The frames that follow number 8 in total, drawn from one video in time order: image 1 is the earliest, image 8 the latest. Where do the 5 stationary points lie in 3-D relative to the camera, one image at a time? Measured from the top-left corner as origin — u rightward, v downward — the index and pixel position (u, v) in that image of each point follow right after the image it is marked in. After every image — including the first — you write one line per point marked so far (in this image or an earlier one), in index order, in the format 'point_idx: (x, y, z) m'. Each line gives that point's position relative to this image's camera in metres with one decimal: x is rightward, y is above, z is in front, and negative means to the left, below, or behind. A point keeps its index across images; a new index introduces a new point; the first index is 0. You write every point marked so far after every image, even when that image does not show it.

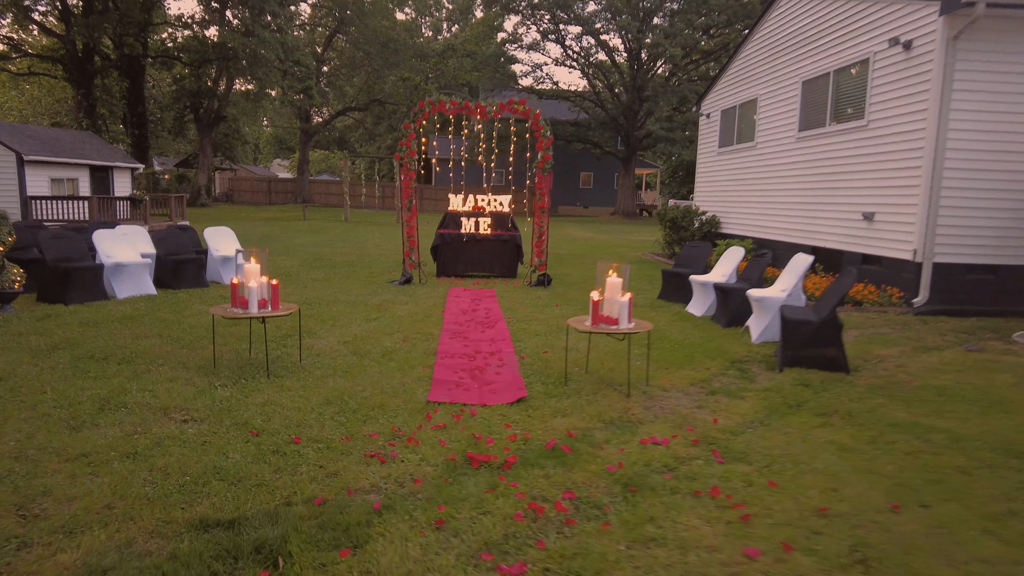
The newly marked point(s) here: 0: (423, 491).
0: (-0.4, -0.9, +2.7) m
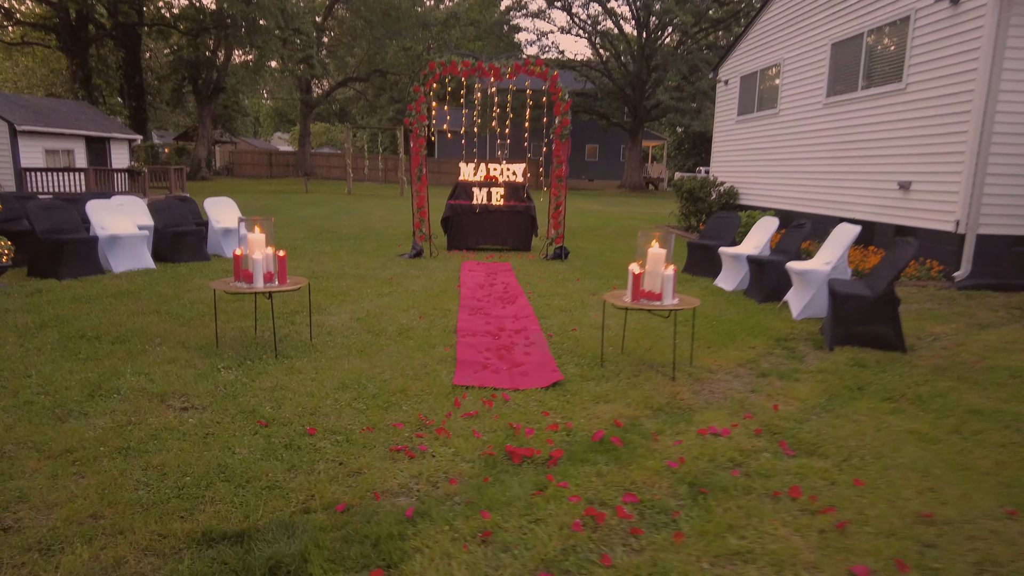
0: (-0.2, -0.8, +2.4) m
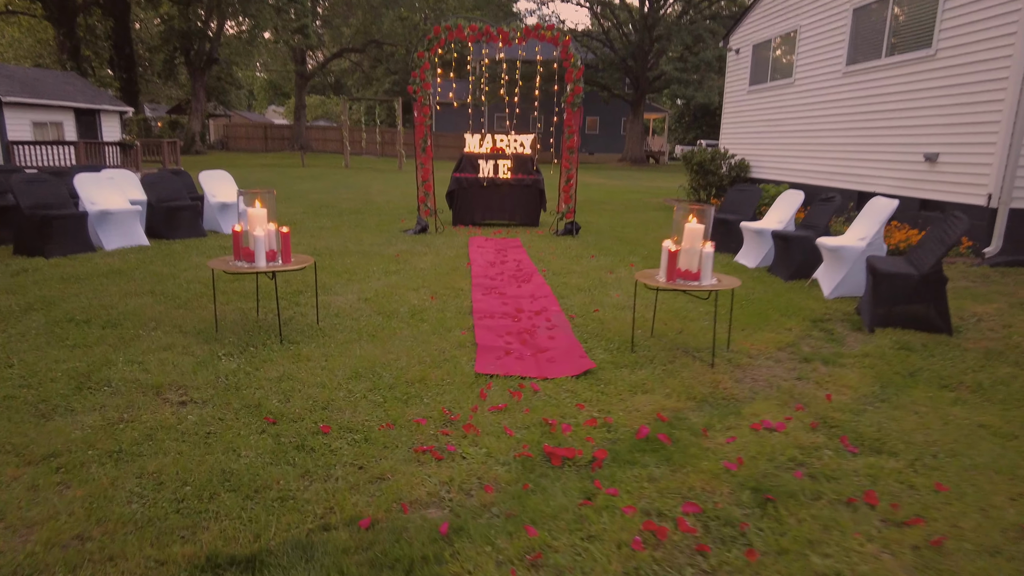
0: (0.0, -0.7, +2.1) m
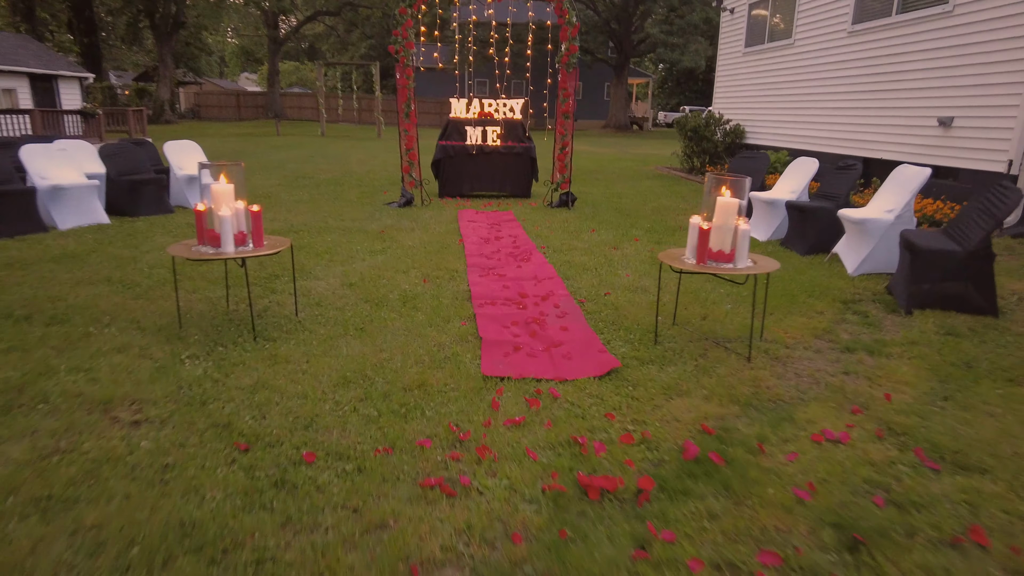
0: (+0.1, -0.7, +1.7) m
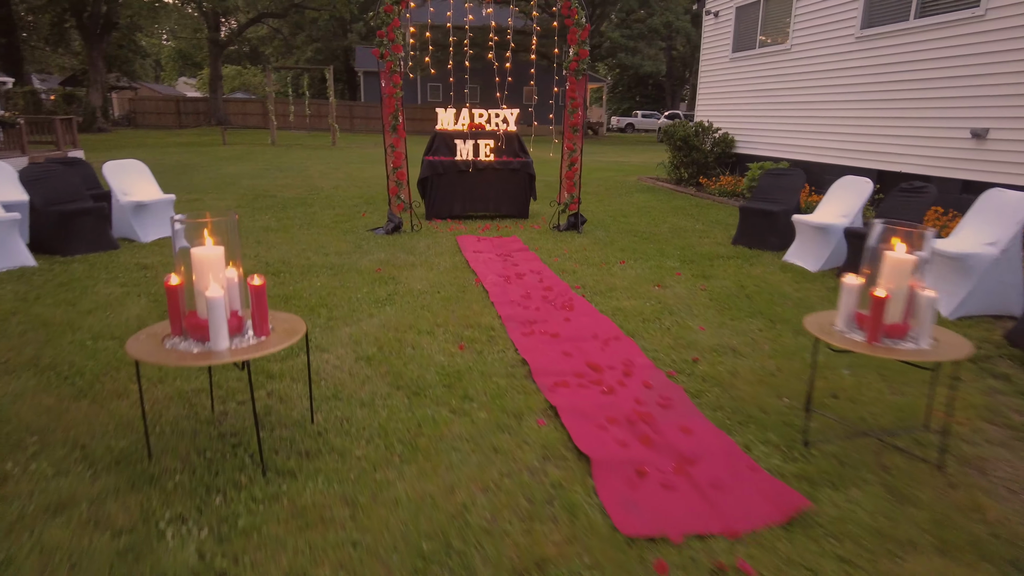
0: (+0.6, -1.0, +0.8) m
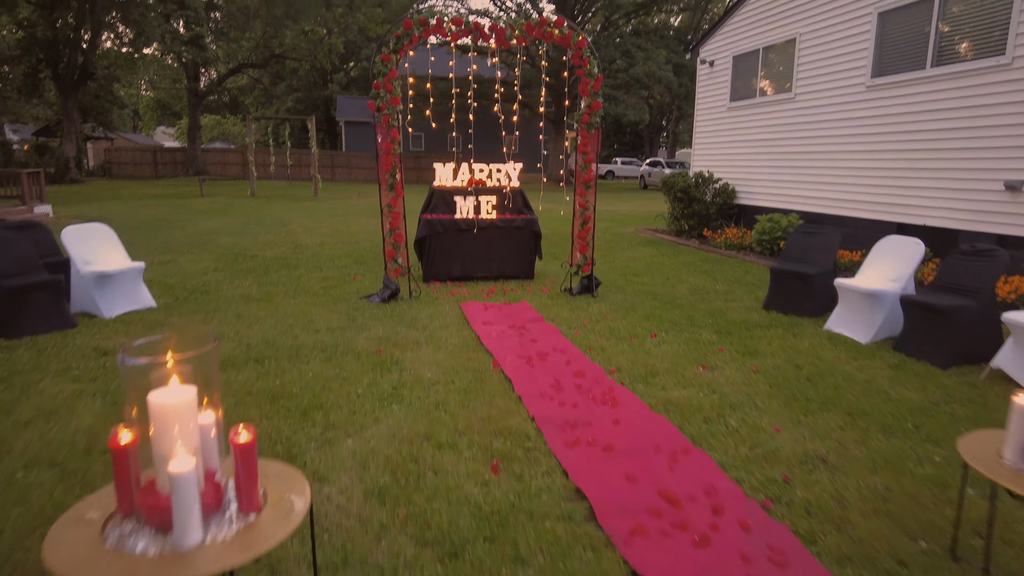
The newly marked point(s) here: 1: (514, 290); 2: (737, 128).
0: (+0.9, -1.3, +0.1) m
1: (0.0, 0.0, +6.7) m
2: (+4.0, +2.8, +11.4) m
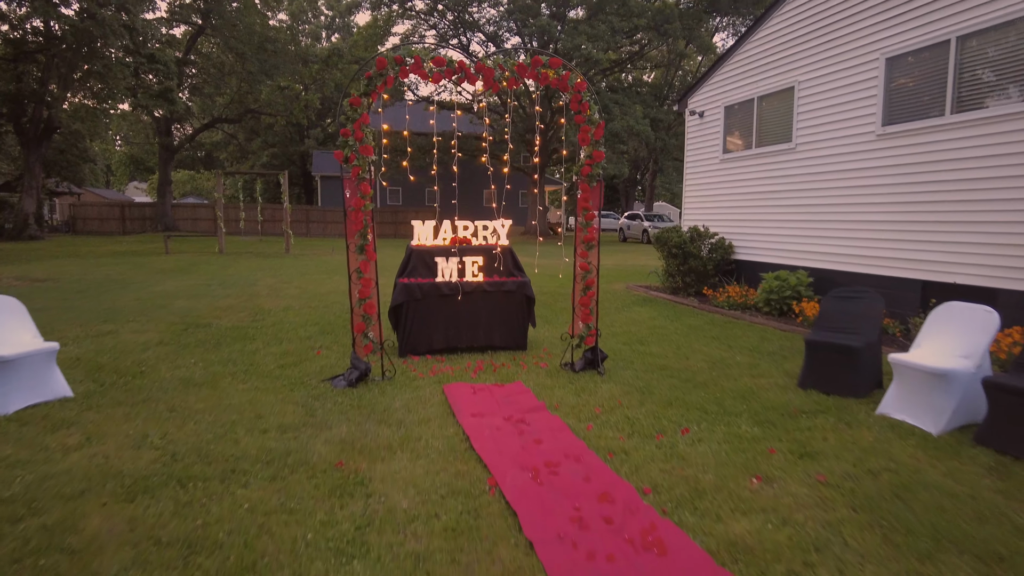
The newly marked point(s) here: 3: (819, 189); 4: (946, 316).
0: (+1.0, -1.4, -0.9) m
1: (-0.1, -0.7, +5.7) m
2: (+3.7, +1.8, +10.8) m
3: (+4.2, +1.3, +8.8) m
4: (+3.0, -0.2, +4.4) m
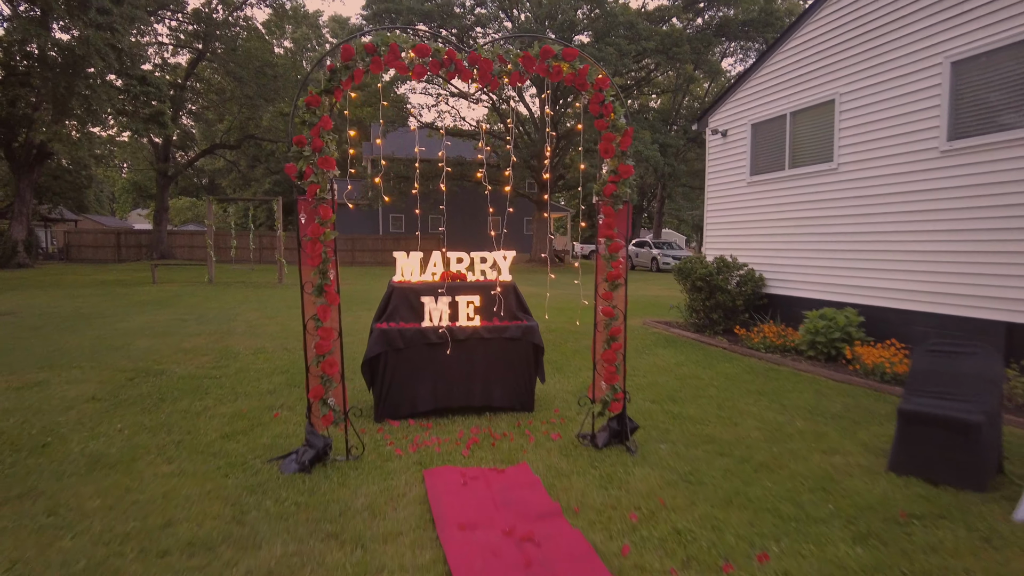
0: (+1.0, -1.5, -2.1) m
1: (0.0, -1.0, +4.5) m
2: (+3.8, +1.2, +9.7) m
3: (+4.3, +0.8, +7.7) m
4: (+3.0, -0.5, +3.2) m
